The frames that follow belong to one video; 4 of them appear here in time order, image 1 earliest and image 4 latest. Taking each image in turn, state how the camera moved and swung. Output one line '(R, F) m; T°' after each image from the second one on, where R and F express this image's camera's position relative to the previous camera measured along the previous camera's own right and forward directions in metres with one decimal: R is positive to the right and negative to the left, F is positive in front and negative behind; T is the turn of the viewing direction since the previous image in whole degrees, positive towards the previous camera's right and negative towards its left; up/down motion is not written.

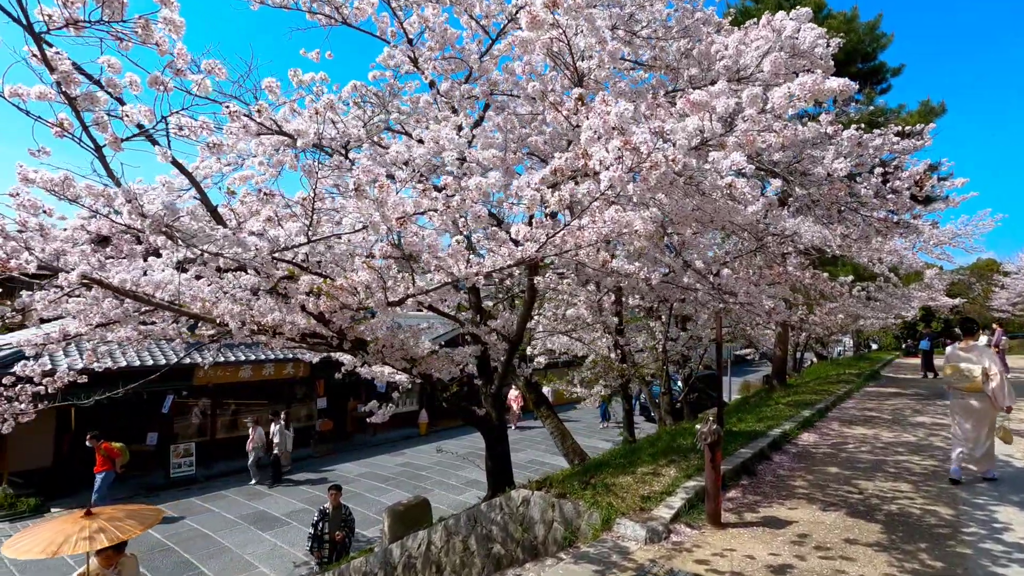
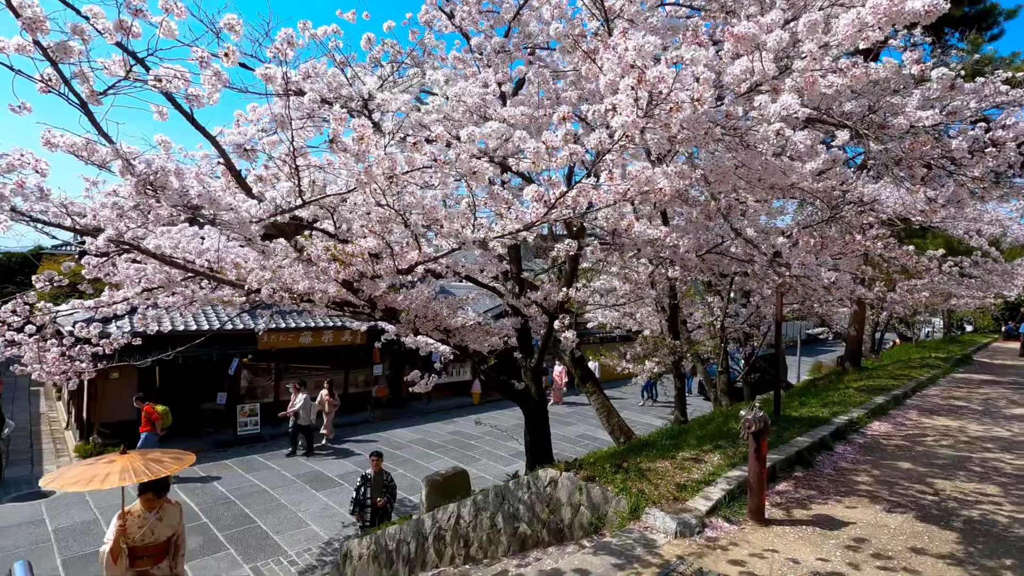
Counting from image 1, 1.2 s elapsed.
(+0.3, +0.3) m; -7°
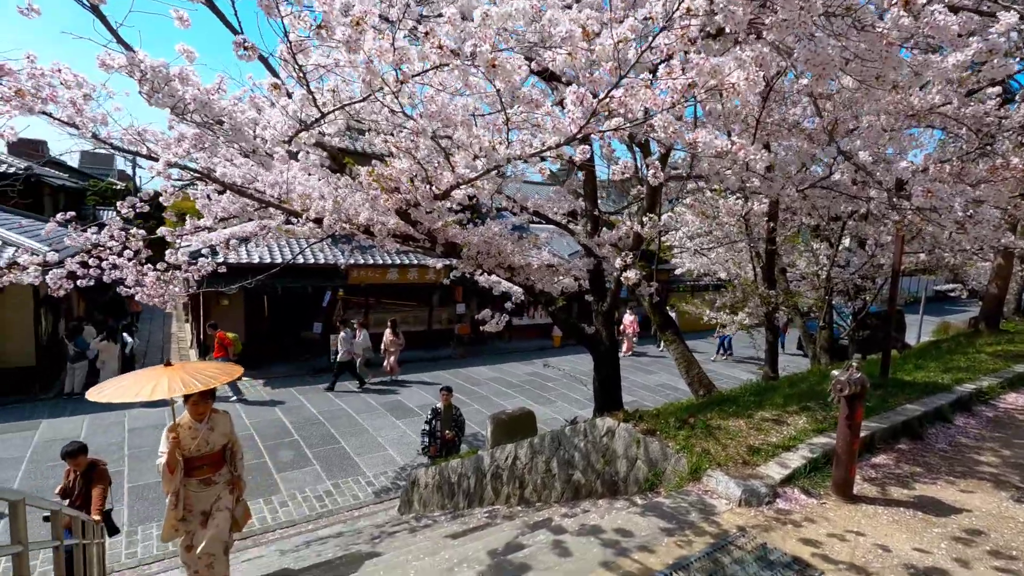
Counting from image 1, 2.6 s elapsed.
(+0.2, +0.4) m; -10°
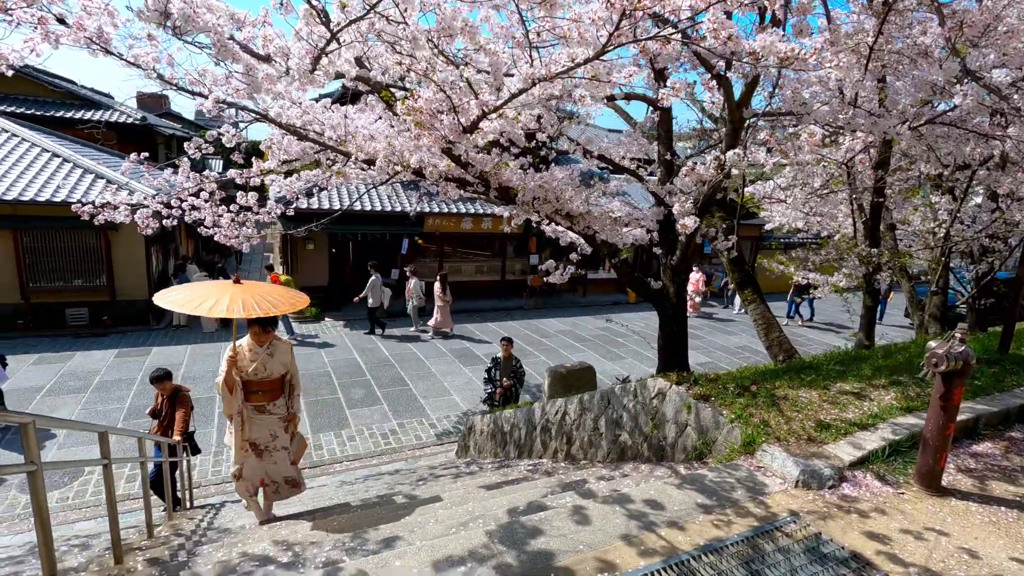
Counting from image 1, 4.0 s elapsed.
(+0.3, +0.3) m; -9°
